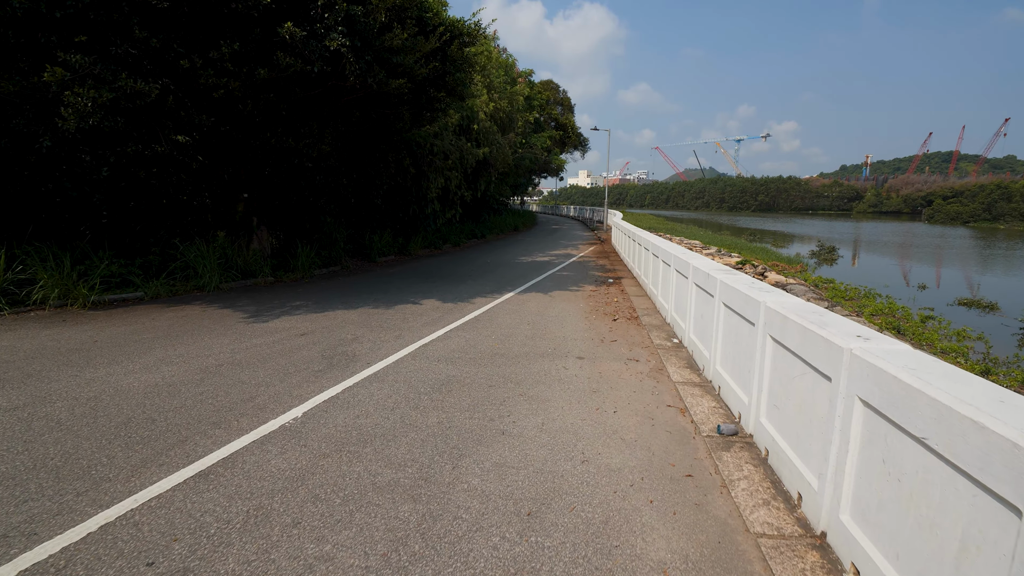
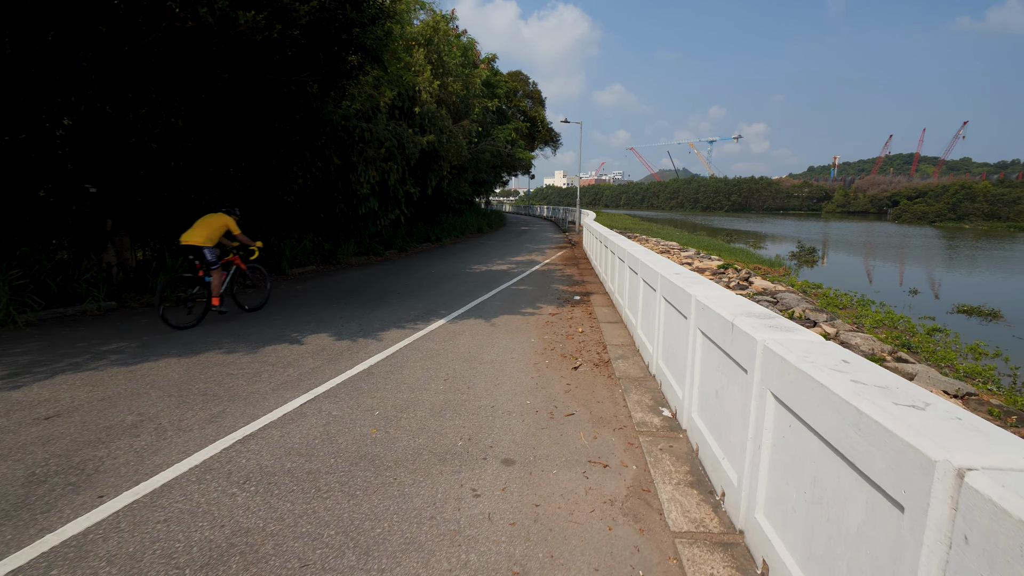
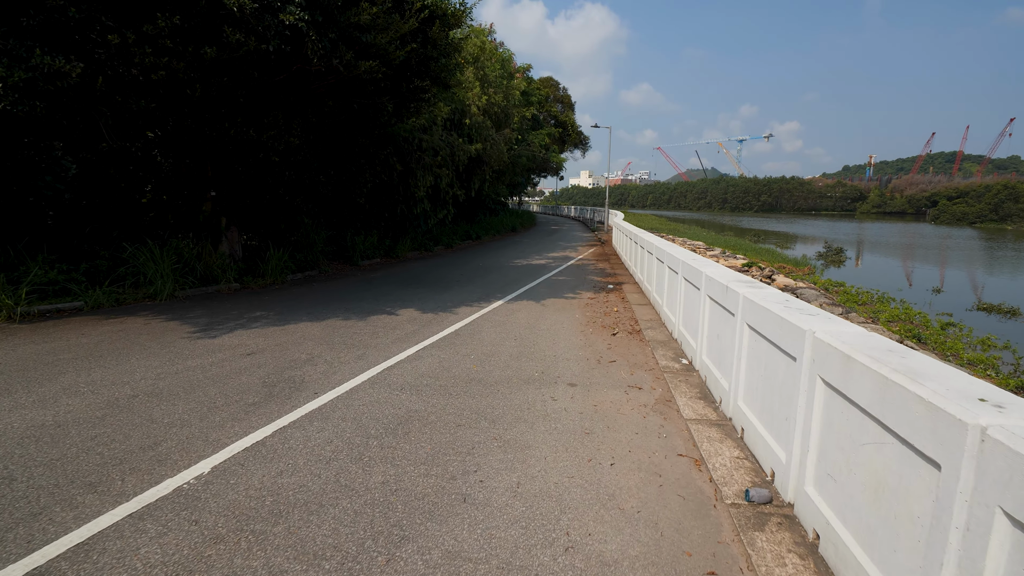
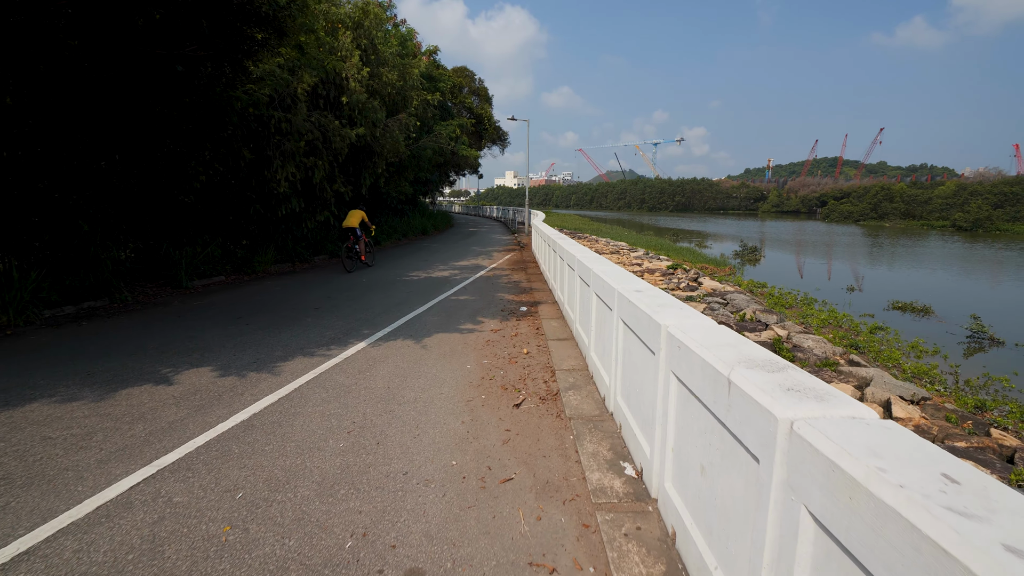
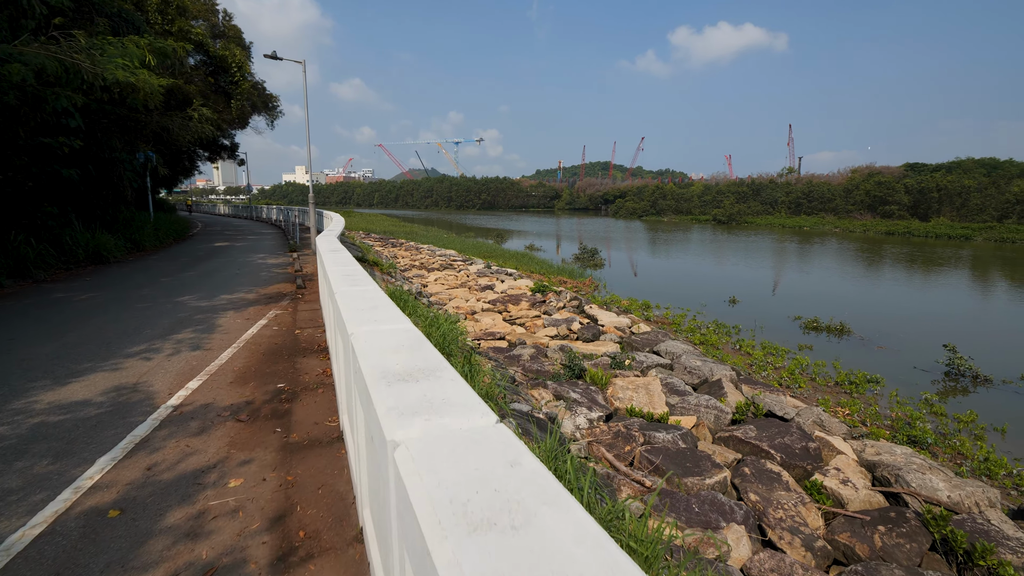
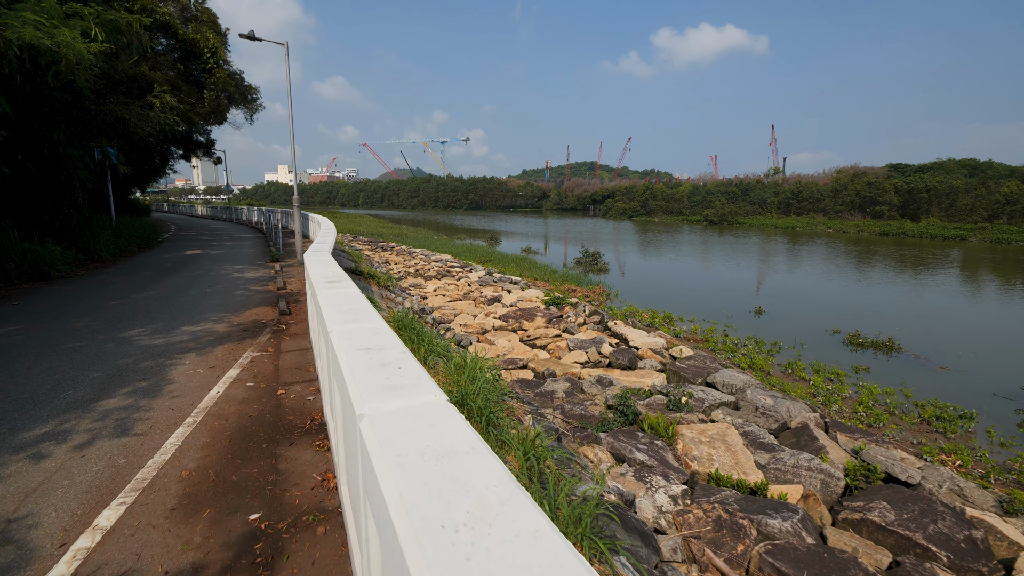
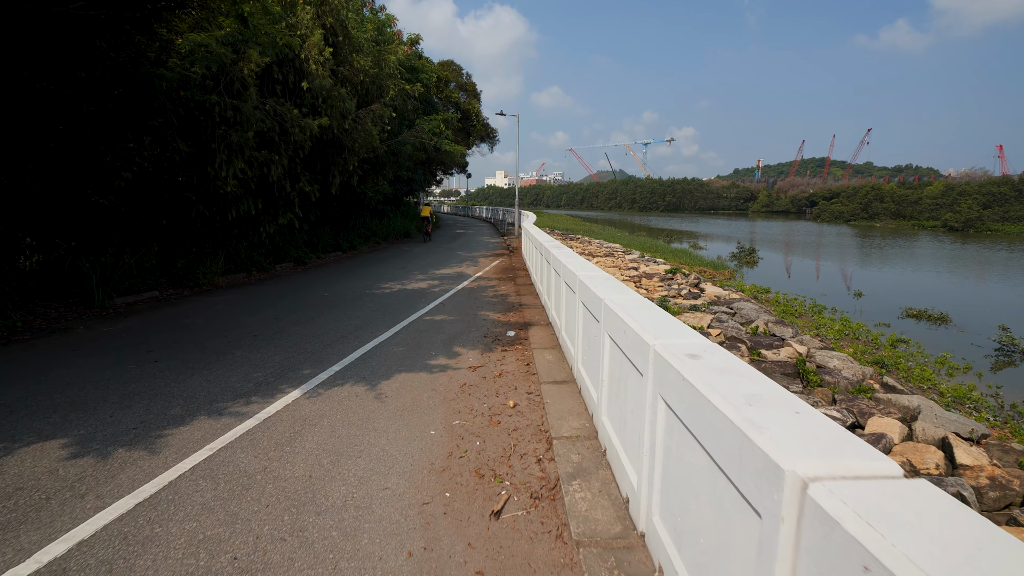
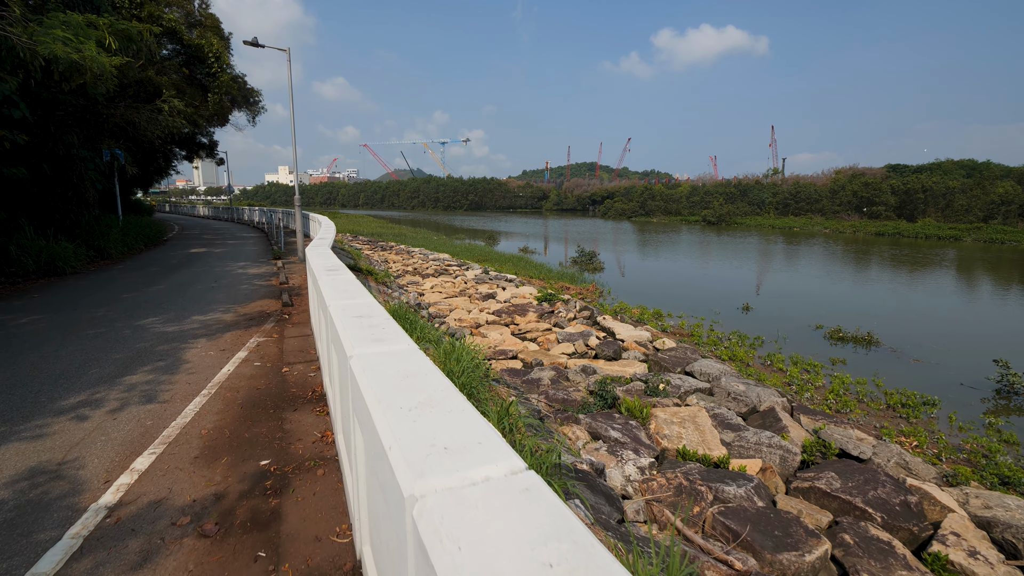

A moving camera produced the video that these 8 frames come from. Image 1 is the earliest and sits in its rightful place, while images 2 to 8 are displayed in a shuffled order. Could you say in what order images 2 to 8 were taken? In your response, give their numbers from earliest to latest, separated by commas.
3, 2, 4, 7, 5, 8, 6
